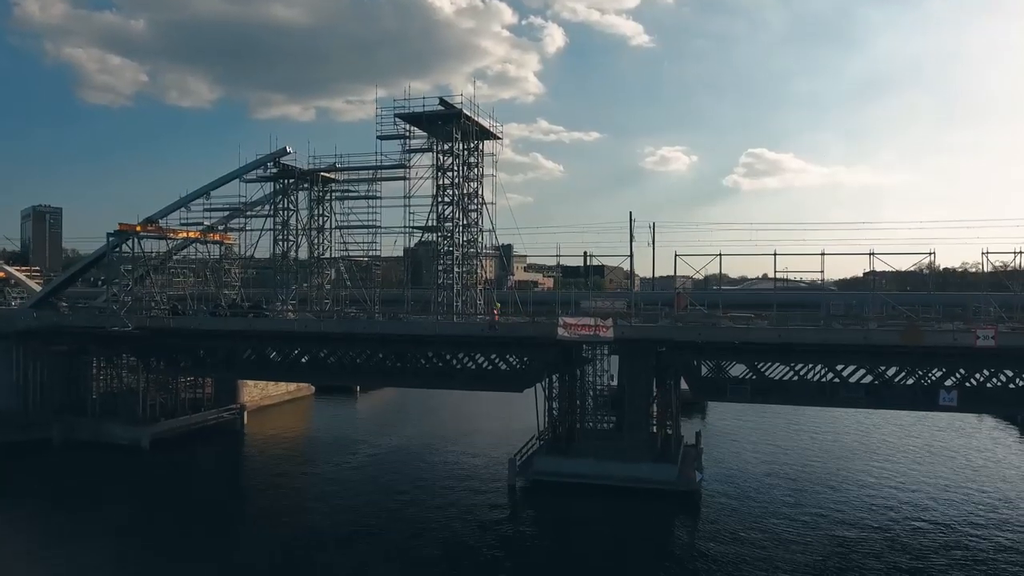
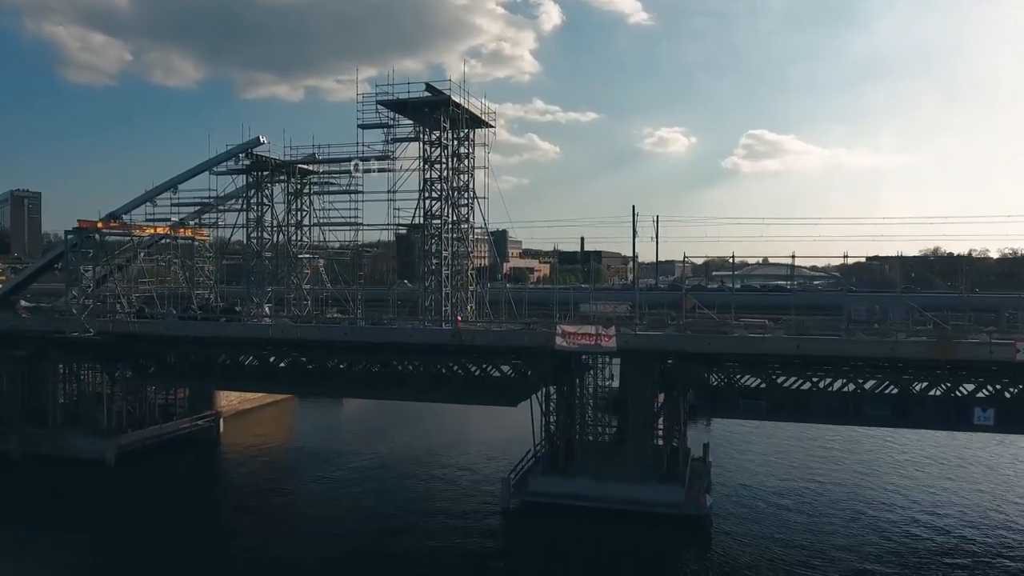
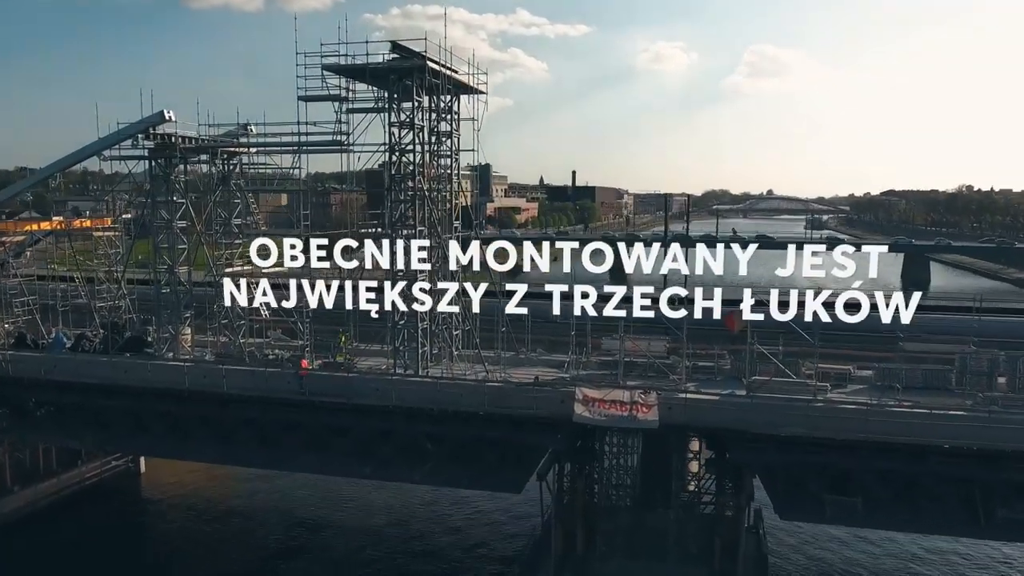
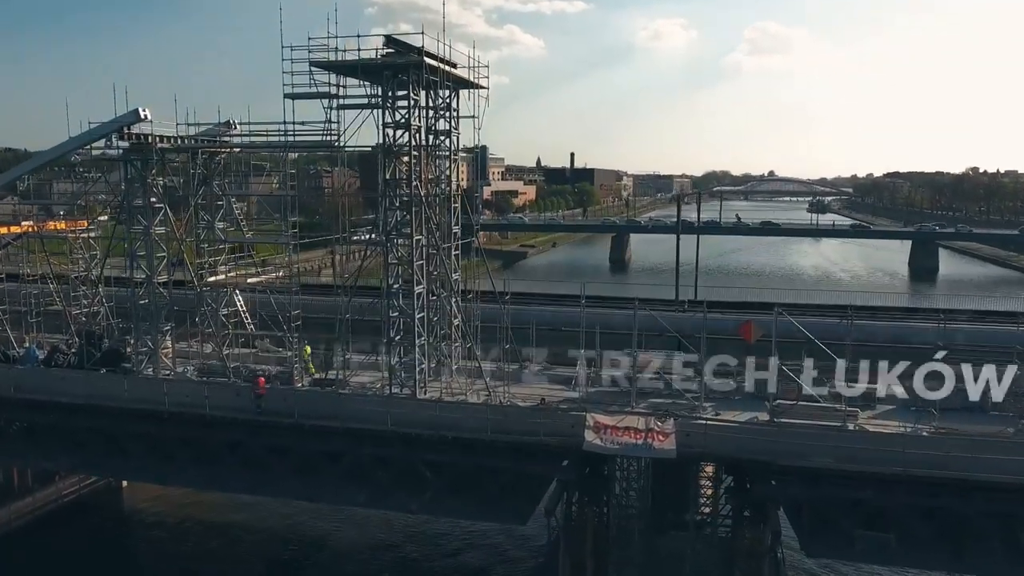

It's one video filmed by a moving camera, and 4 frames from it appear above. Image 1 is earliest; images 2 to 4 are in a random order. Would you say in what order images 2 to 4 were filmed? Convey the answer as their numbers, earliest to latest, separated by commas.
2, 3, 4
